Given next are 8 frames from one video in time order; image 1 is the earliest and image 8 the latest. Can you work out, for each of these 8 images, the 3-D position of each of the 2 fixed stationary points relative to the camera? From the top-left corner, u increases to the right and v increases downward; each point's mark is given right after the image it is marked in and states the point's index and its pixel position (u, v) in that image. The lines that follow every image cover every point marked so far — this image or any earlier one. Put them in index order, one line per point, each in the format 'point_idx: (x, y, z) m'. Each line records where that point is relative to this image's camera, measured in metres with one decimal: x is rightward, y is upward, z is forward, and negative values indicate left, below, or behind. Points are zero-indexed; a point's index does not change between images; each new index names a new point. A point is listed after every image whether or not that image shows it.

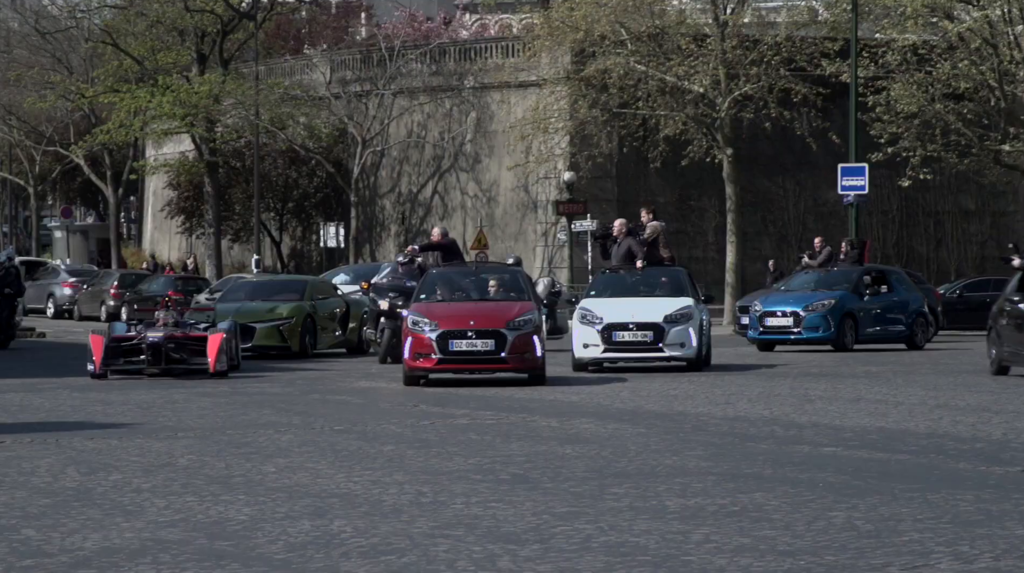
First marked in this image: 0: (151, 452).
0: (-2.7, -1.2, +13.2) m
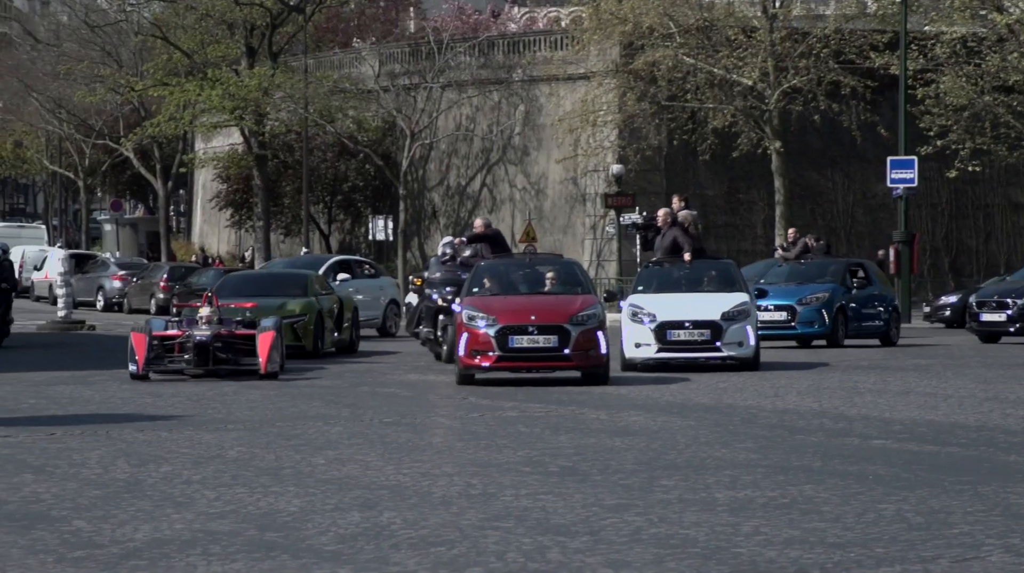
0: (-2.3, -1.2, +13.3) m
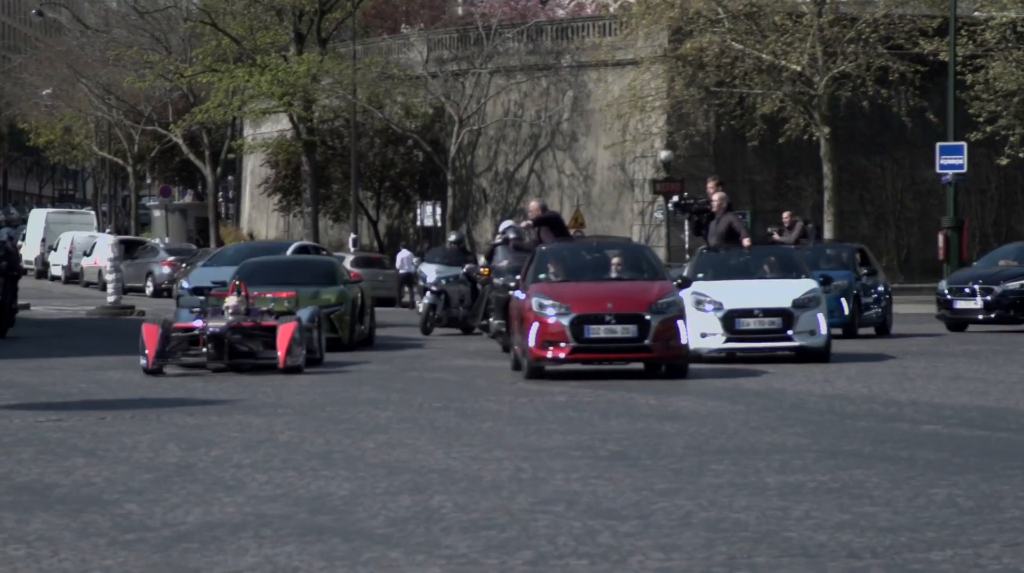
0: (-2.0, -1.1, +13.3) m
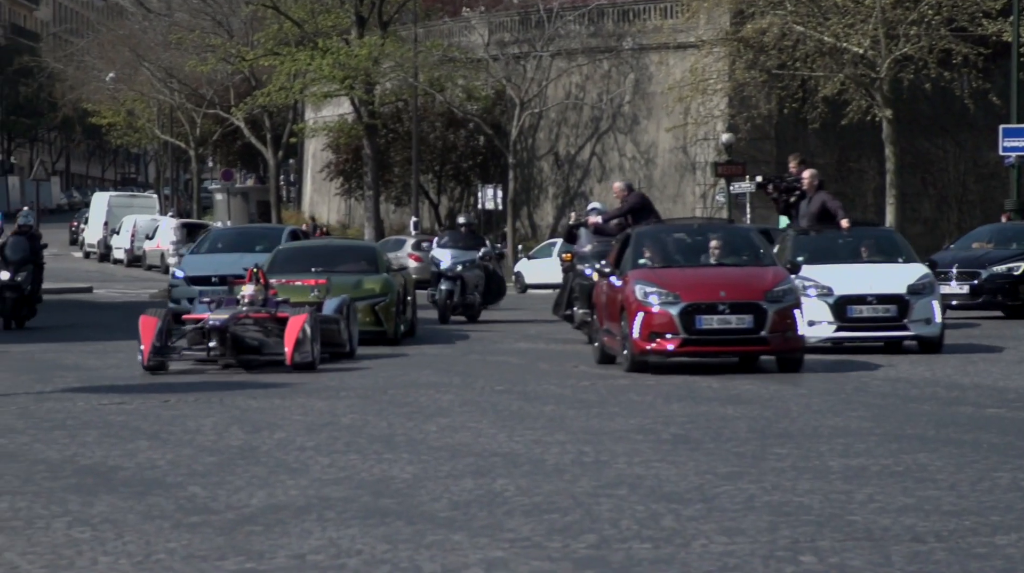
0: (-1.5, -1.0, +13.3) m
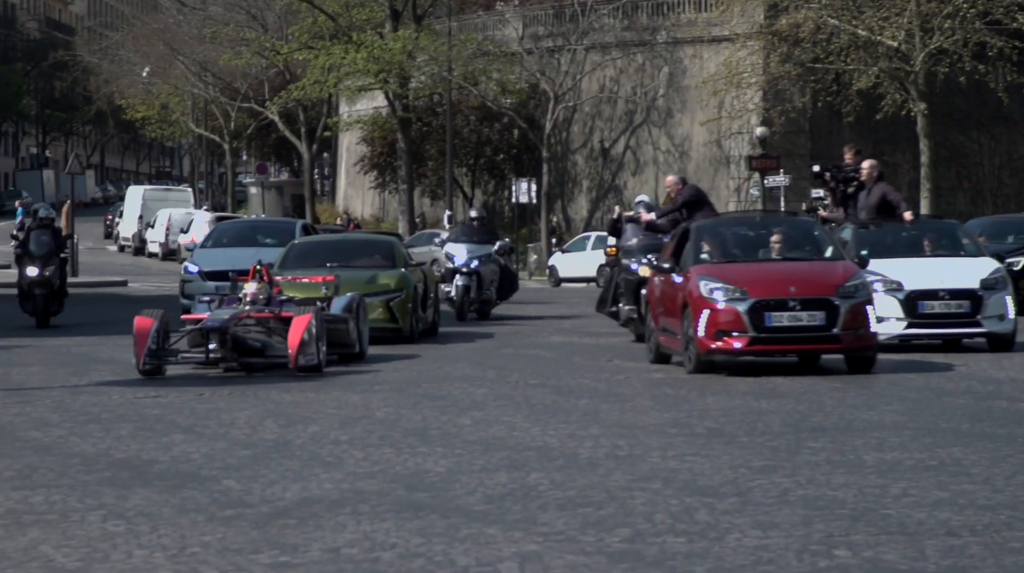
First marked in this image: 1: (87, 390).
0: (-1.3, -0.9, +13.3) m
1: (-3.5, -0.8, +14.4) m
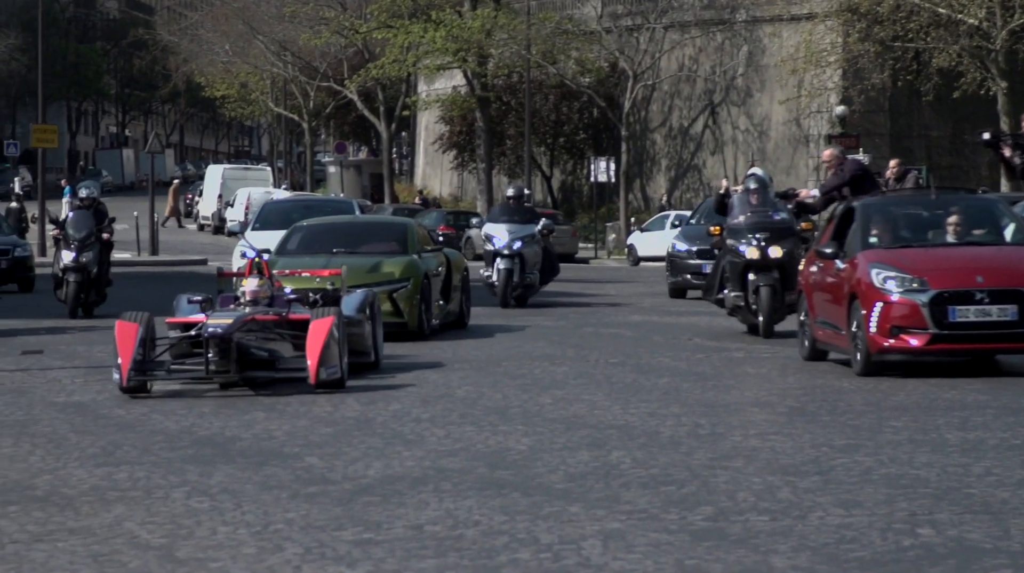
0: (-0.7, -0.7, +13.3) m
1: (-3.0, -0.7, +14.4) m
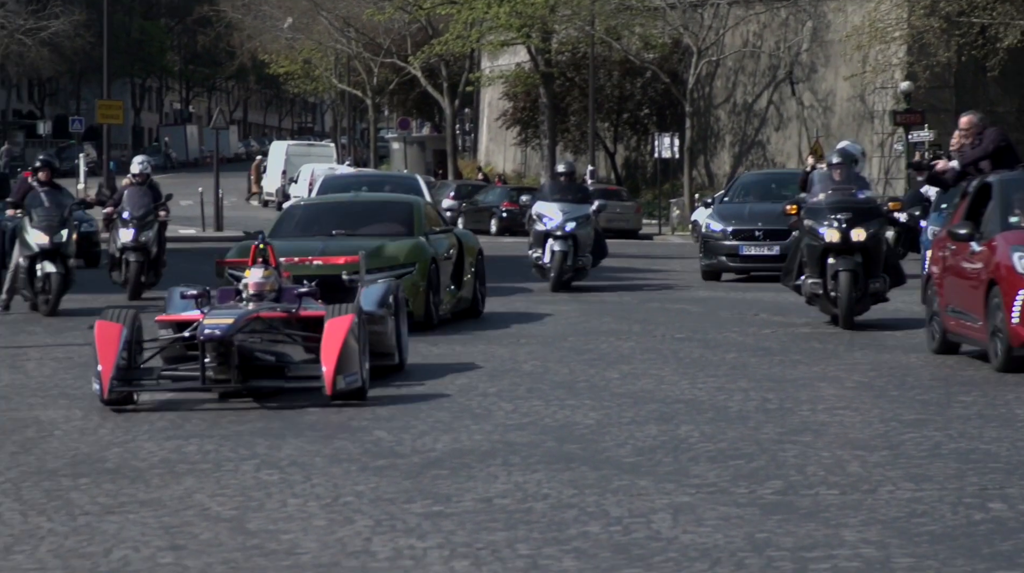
0: (-0.2, -0.6, +13.3) m
1: (-2.5, -0.5, +14.5) m
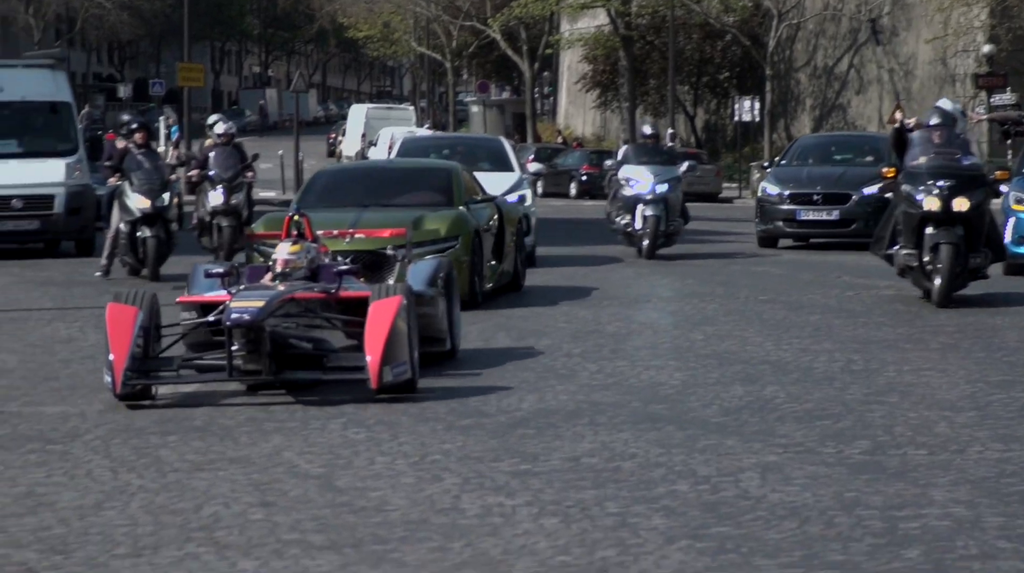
0: (+0.3, -0.3, +13.3) m
1: (-1.9, -0.3, +14.4) m
